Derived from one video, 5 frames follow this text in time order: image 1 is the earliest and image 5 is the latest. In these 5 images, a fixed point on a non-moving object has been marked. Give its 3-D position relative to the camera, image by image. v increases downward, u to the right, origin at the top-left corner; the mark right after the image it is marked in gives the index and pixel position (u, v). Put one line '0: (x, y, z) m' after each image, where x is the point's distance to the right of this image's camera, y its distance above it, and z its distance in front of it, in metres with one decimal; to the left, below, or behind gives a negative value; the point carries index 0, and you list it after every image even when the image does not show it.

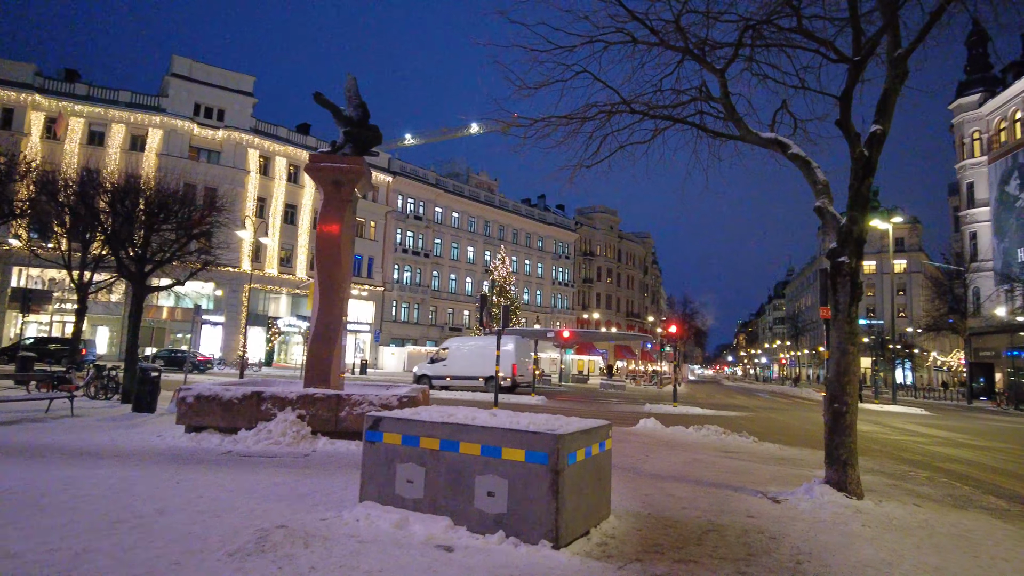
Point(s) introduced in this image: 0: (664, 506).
0: (+1.6, -2.3, +6.6) m
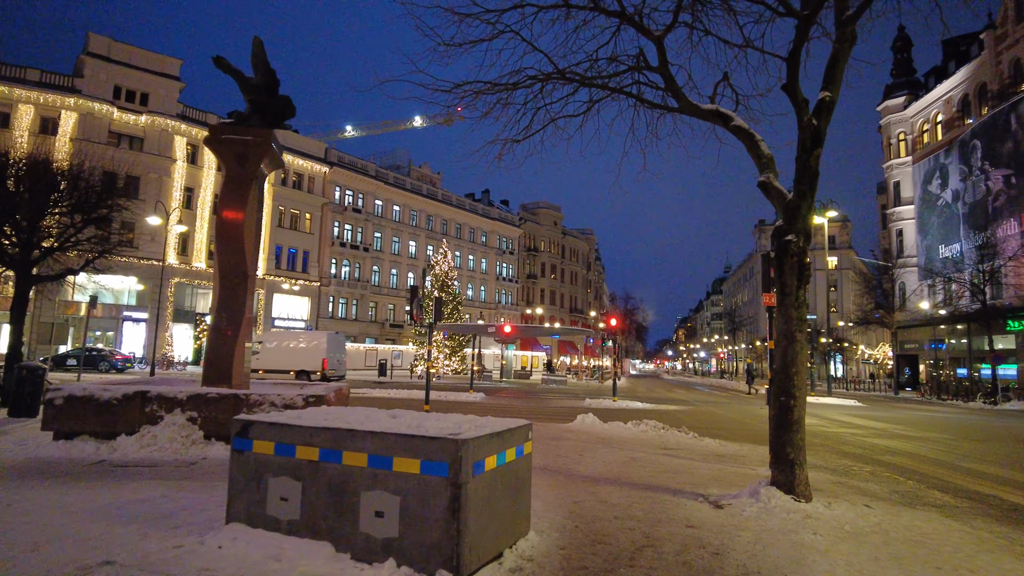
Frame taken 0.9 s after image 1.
0: (+0.8, -2.1, +5.8) m
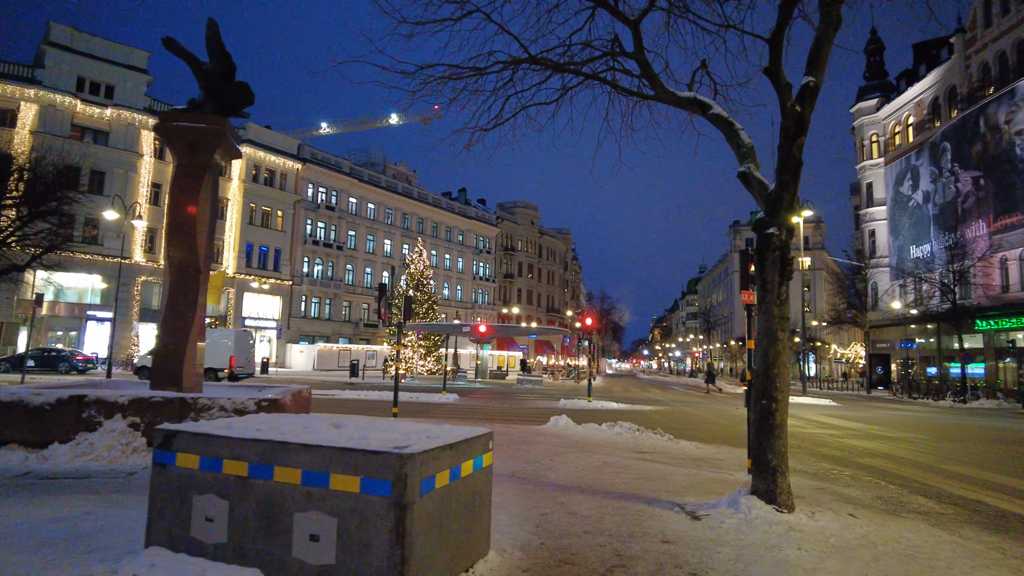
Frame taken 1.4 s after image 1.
0: (+0.4, -2.0, +5.4) m
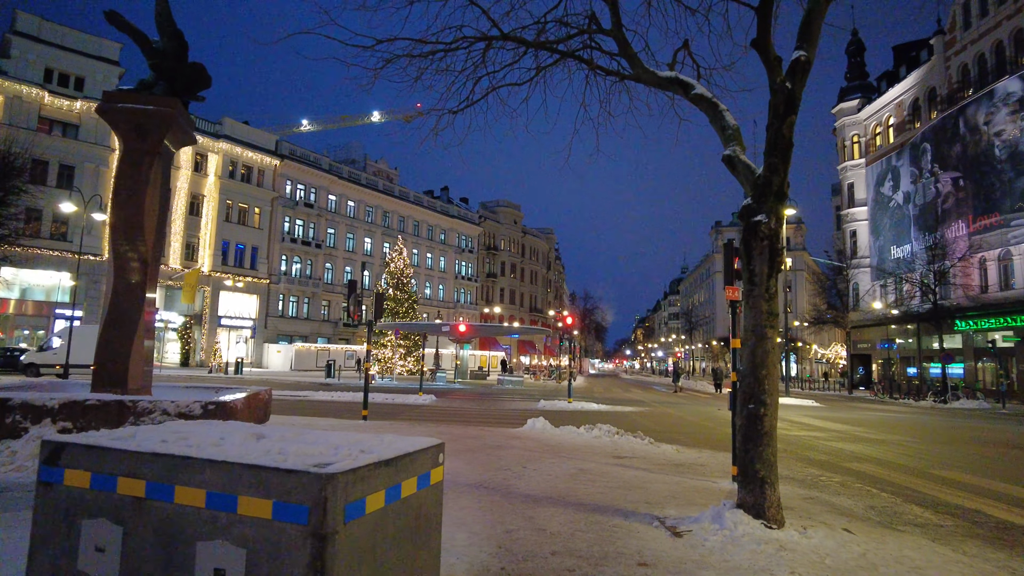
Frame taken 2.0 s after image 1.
0: (+0.1, -2.0, +4.8) m
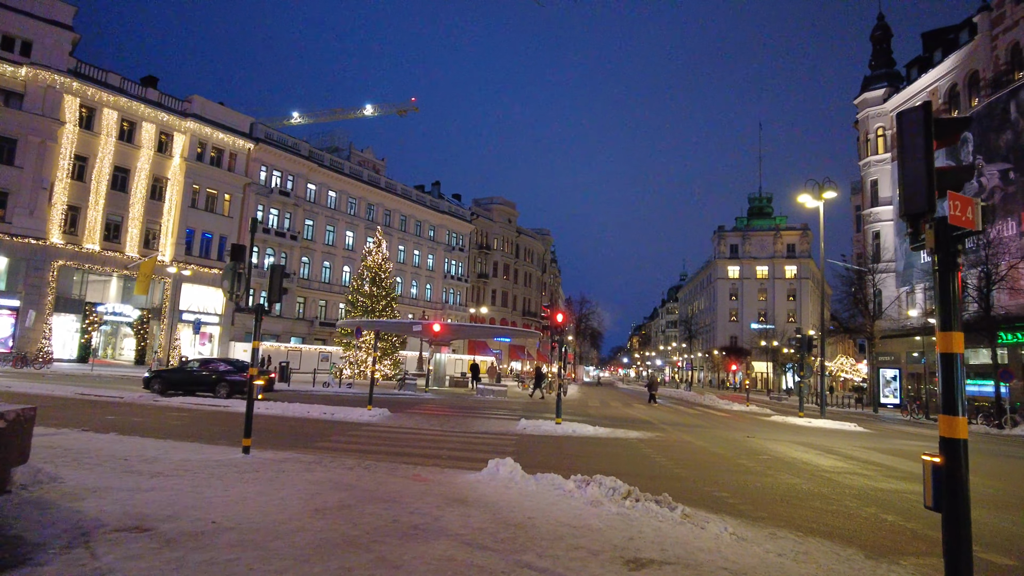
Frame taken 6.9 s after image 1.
0: (-0.5, -1.5, -0.1) m
